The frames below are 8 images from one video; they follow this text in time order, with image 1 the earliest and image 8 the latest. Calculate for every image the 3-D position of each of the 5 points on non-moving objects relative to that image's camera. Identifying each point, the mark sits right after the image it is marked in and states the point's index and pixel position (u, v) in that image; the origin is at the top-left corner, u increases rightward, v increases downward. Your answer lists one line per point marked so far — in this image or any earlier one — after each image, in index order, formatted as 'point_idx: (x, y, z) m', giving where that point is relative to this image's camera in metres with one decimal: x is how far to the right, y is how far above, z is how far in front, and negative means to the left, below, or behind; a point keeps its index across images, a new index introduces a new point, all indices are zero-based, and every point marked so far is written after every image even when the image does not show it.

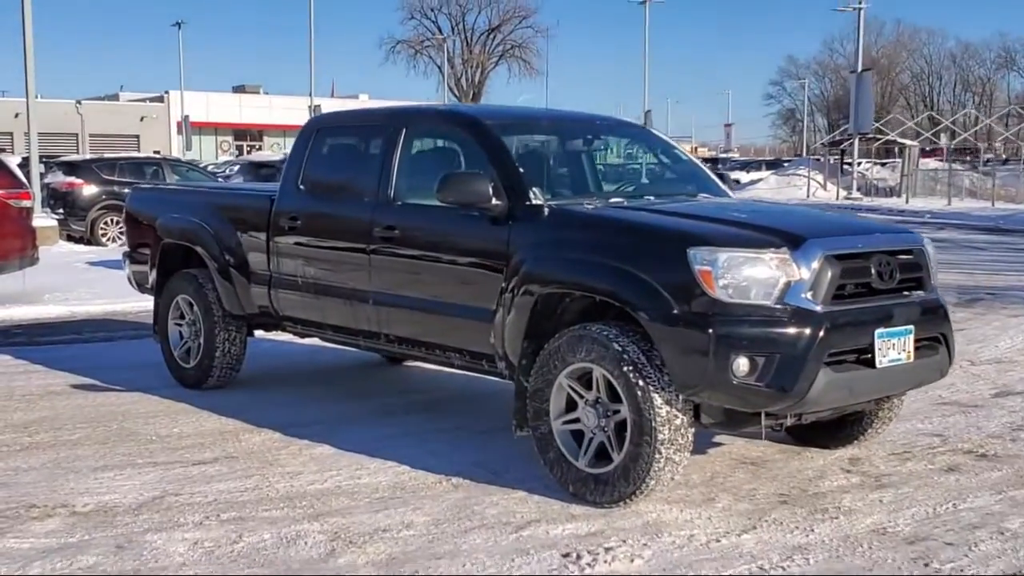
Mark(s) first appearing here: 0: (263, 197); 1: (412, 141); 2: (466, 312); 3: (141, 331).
0: (-1.4, +0.5, +7.4) m
1: (-0.5, +0.7, +6.4) m
2: (-0.2, -0.1, +5.9) m
3: (-2.9, -0.4, +10.6) m
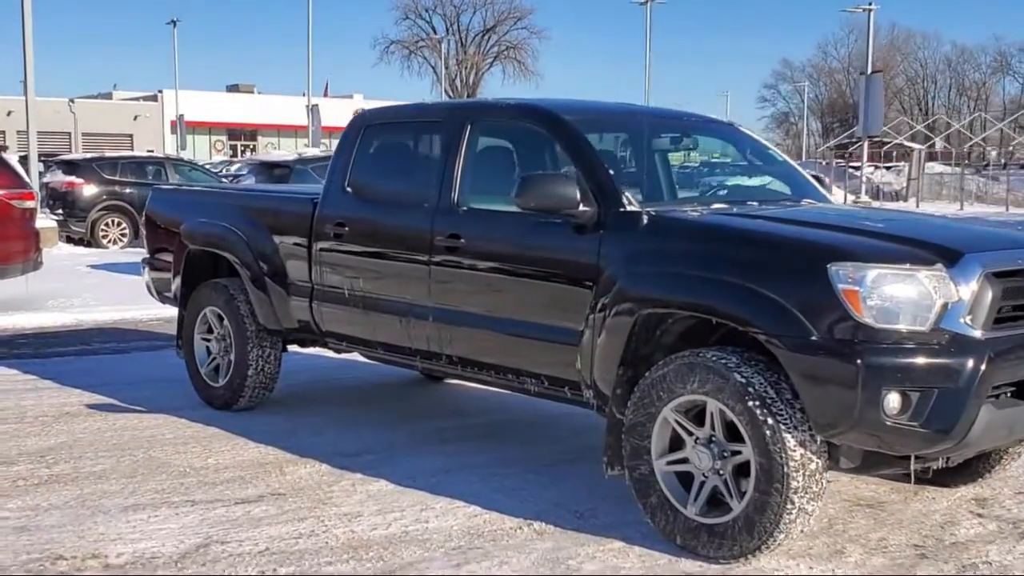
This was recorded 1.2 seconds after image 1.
0: (-1.1, +0.4, +6.7) m
1: (-0.1, +0.6, +5.8) m
2: (+0.1, -0.2, +5.2) m
3: (-2.6, -0.4, +9.9) m
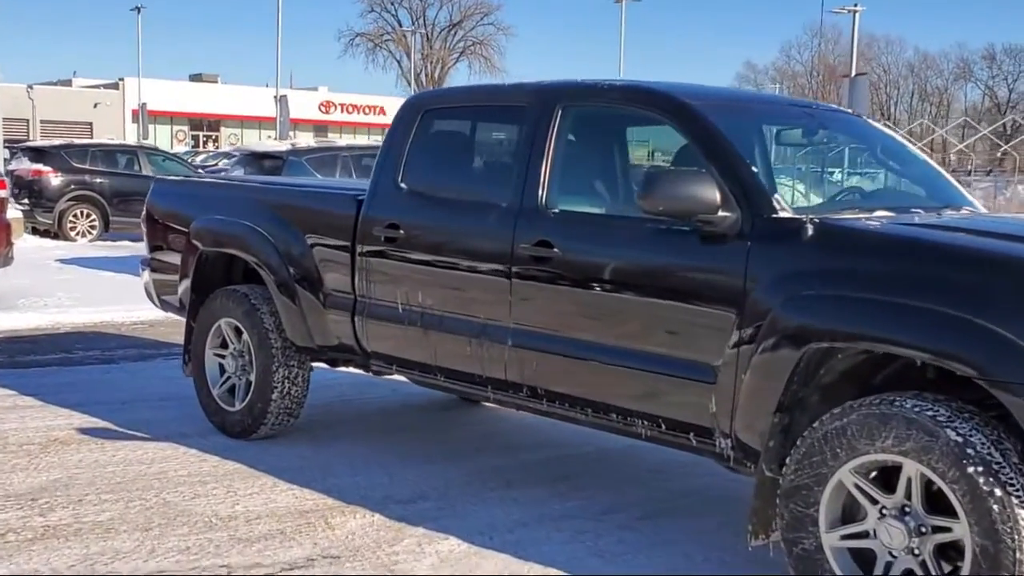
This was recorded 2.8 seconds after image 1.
0: (-0.8, +0.4, +5.7) m
1: (+0.2, +0.6, +4.8) m
2: (+0.4, -0.2, +4.2) m
3: (-2.4, -0.4, +8.9) m
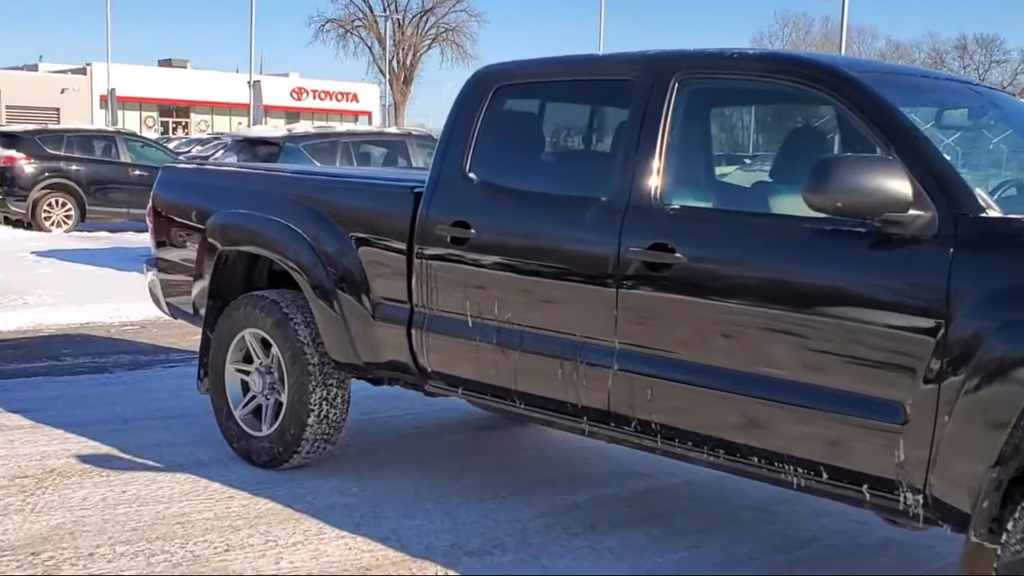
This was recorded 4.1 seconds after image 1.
0: (-0.5, +0.3, +4.9) m
1: (+0.5, +0.5, +4.0) m
2: (+0.8, -0.3, +3.4) m
3: (-2.2, -0.4, +8.0) m
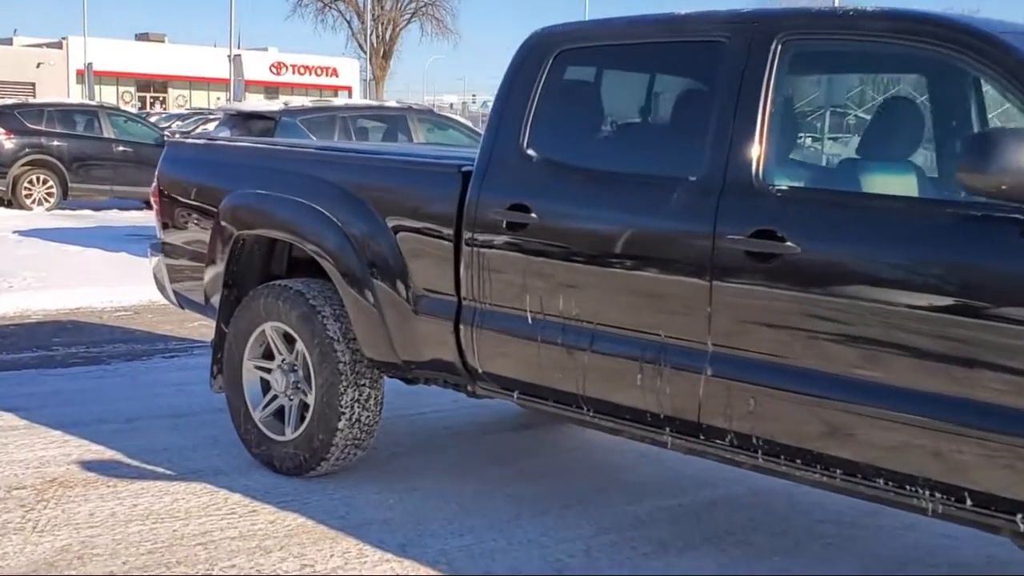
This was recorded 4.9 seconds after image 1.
0: (-0.3, +0.4, +4.4) m
1: (+0.7, +0.6, +3.5) m
2: (+1.0, -0.3, +3.0) m
3: (-2.1, -0.3, +7.5) m
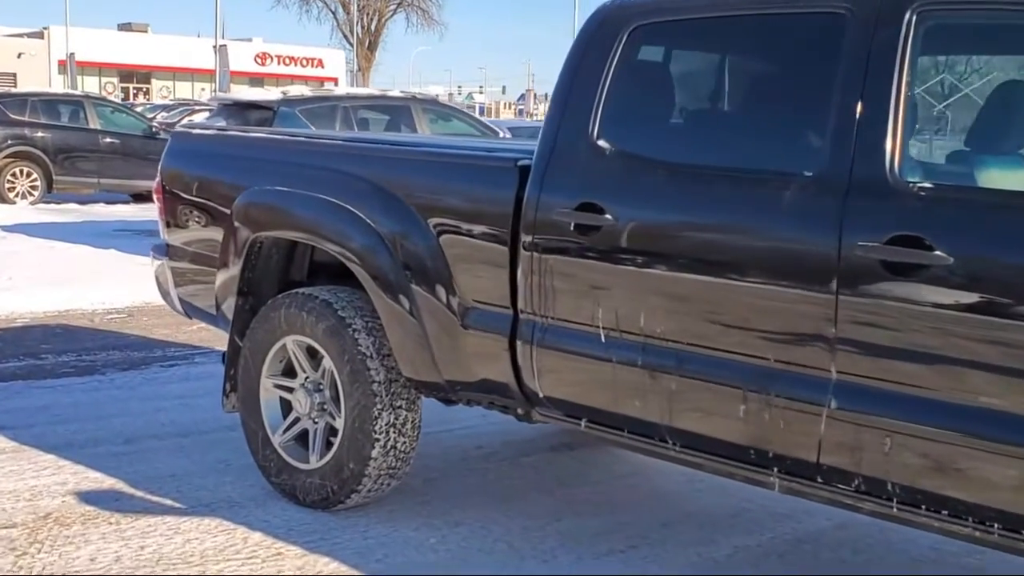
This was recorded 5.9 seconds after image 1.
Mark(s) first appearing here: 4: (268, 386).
0: (-0.1, +0.4, +3.8) m
1: (+0.9, +0.5, +2.9) m
2: (+1.2, -0.3, +2.4) m
3: (-2.0, -0.4, +6.9) m
4: (-0.8, -0.3, +4.4) m
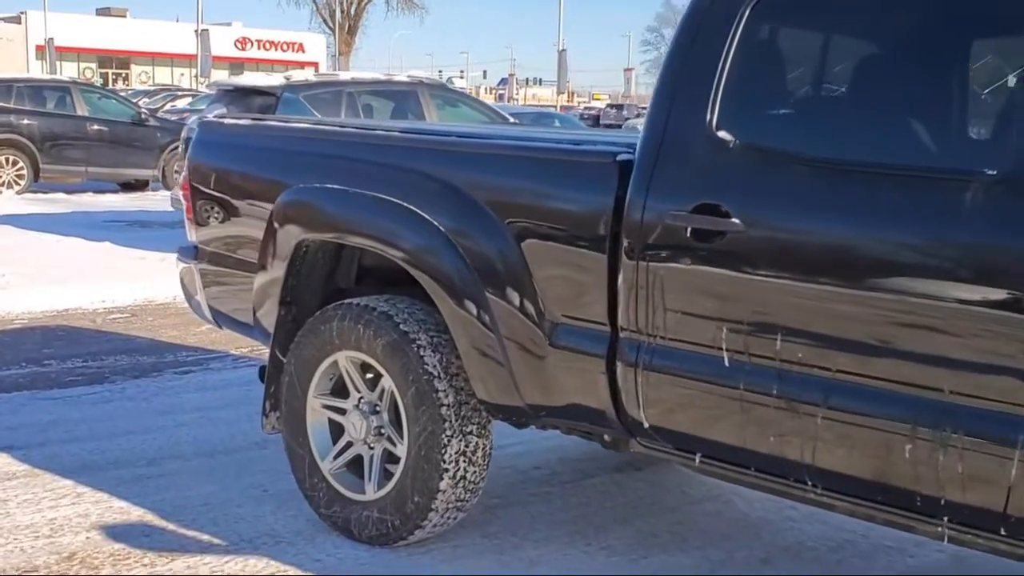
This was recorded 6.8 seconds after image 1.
0: (+0.1, +0.3, +3.4) m
1: (+1.1, +0.5, +2.5) m
2: (+1.4, -0.4, +2.0) m
3: (-1.8, -0.4, +6.4) m
4: (-0.6, -0.3, +3.9) m
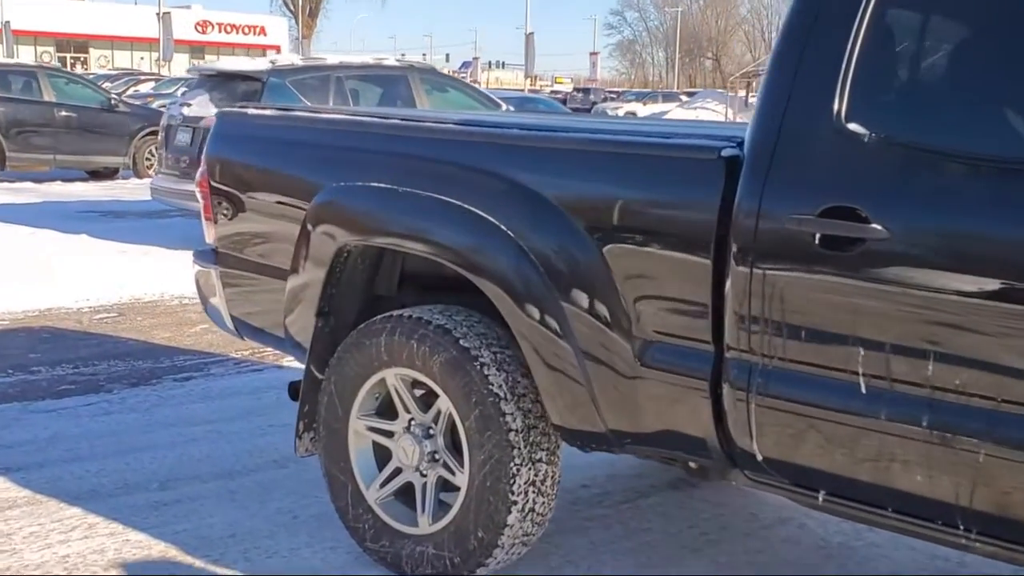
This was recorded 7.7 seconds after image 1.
0: (+0.3, +0.3, +3.0) m
1: (+1.4, +0.5, +2.1) m
2: (+1.7, -0.4, +1.7) m
3: (-1.7, -0.4, +6.0) m
4: (-0.4, -0.4, +3.5) m
